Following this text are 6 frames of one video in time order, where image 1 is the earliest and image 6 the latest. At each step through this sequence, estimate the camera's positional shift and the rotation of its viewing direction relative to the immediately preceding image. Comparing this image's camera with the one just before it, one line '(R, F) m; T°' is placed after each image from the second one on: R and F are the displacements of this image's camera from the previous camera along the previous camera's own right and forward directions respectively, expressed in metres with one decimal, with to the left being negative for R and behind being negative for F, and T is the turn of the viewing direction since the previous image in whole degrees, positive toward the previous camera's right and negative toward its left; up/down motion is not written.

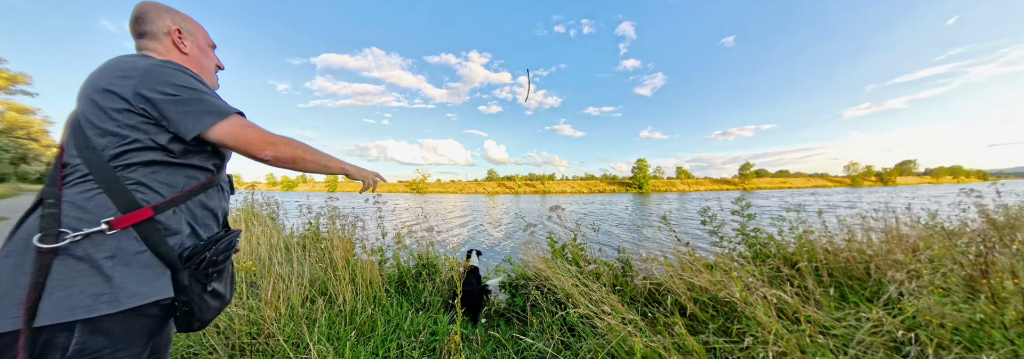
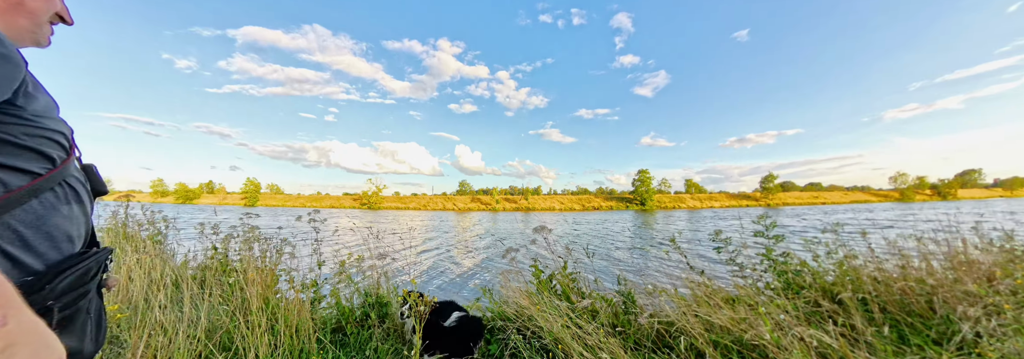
(0.0, +0.8) m; +4°
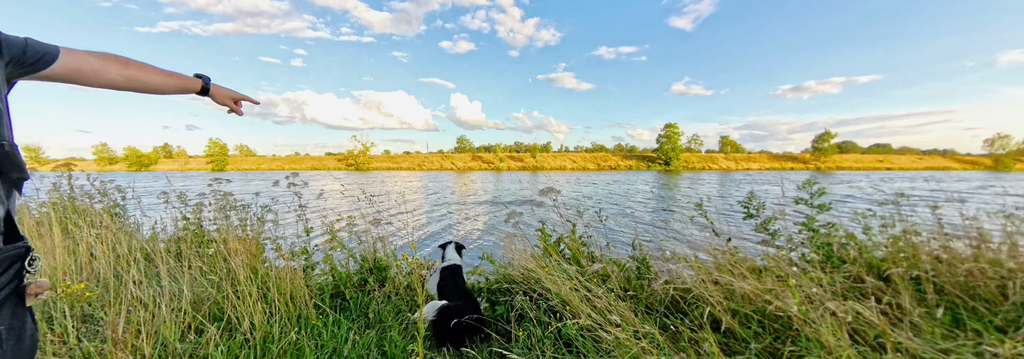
(0.0, +0.4) m; -1°
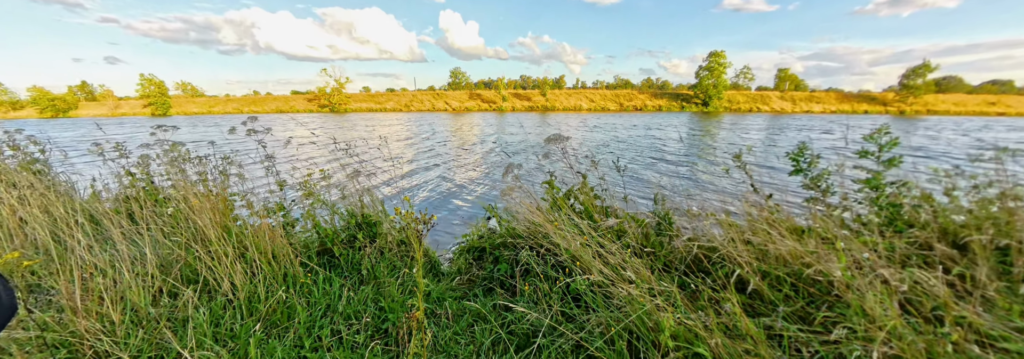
(0.0, +0.4) m; -1°
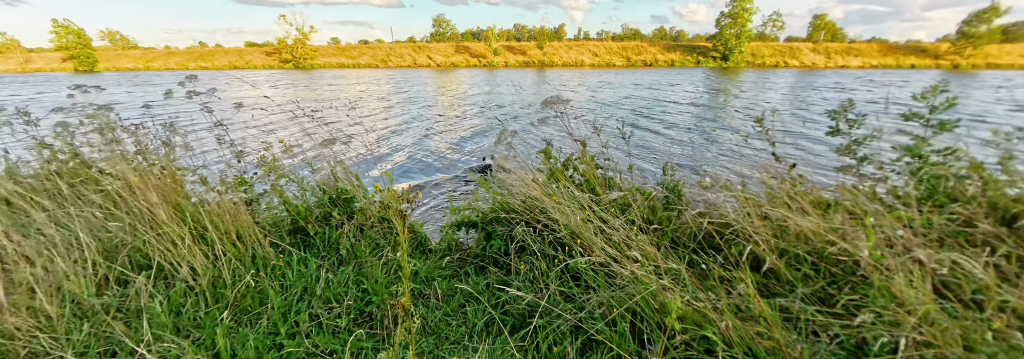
(0.0, +0.3) m; +1°
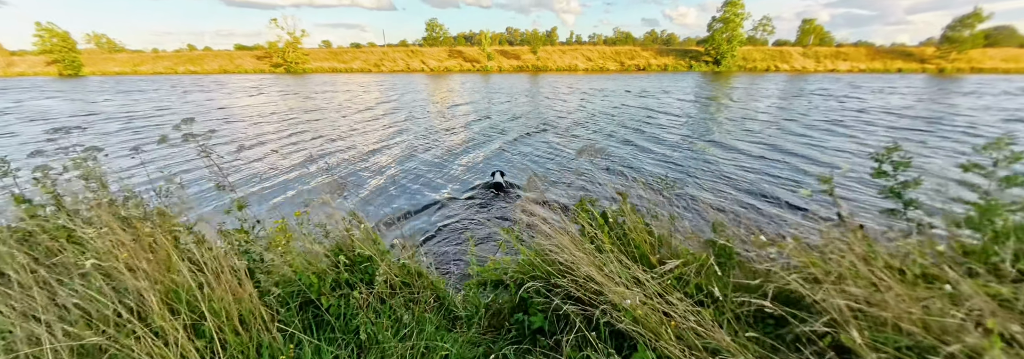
(0.0, 0.0) m; +1°
